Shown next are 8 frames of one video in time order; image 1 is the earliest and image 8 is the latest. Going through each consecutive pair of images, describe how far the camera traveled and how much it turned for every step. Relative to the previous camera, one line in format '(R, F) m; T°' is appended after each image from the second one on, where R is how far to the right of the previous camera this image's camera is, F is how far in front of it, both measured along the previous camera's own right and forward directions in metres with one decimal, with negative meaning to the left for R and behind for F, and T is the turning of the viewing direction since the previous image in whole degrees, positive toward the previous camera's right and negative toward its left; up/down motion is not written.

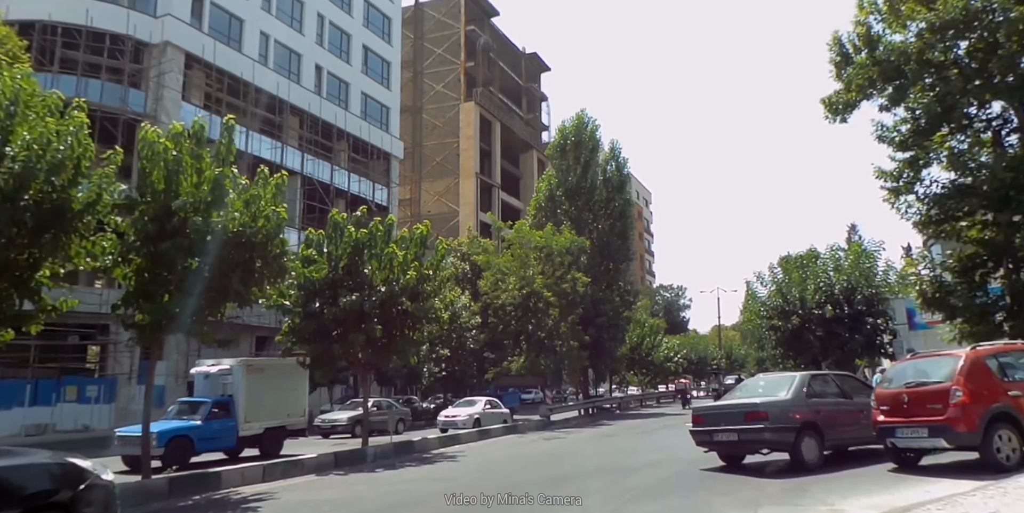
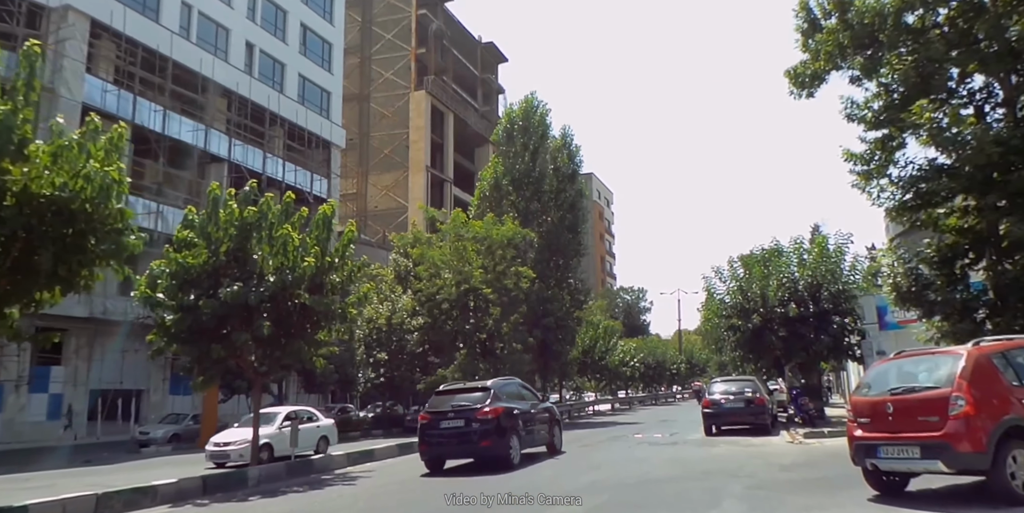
(+1.0, +2.6) m; +3°
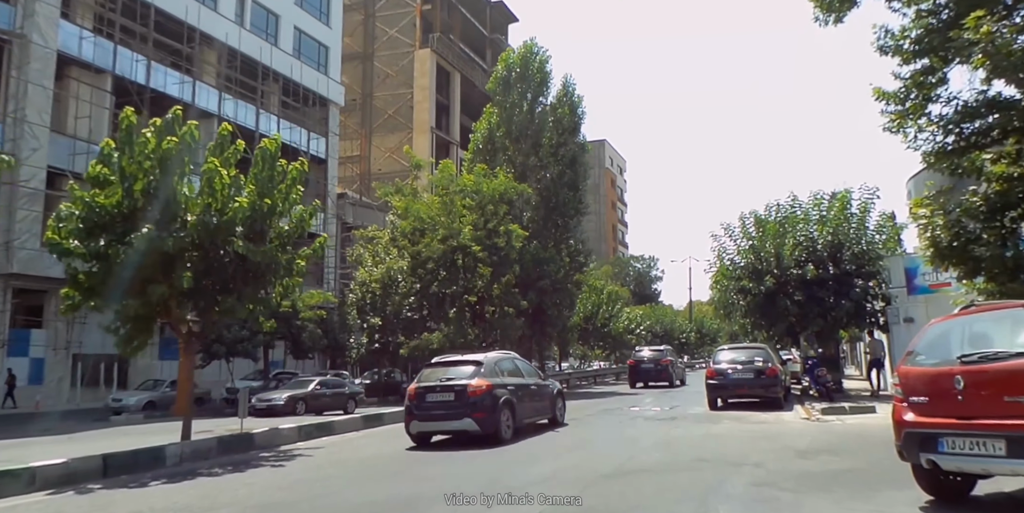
(+0.8, +2.2) m; -1°
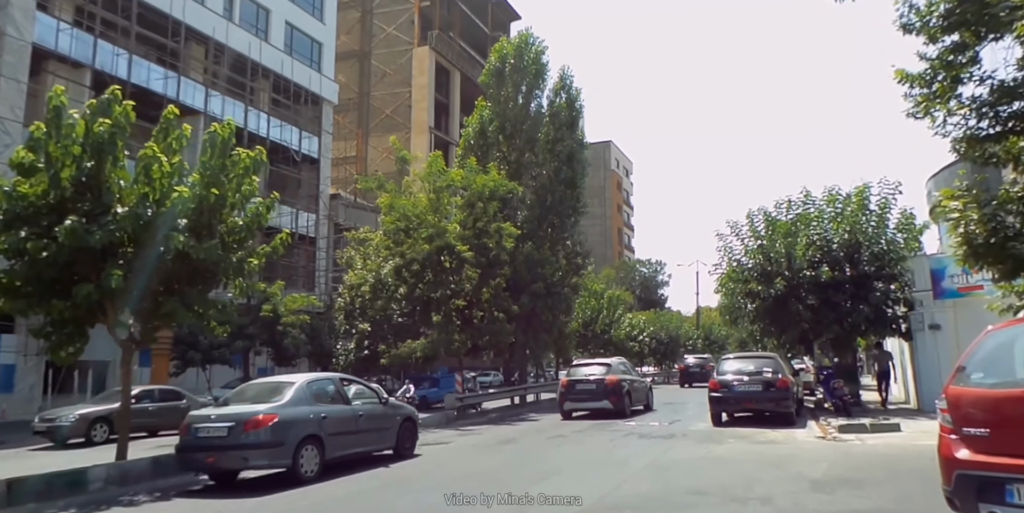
(+0.5, +1.6) m; -1°
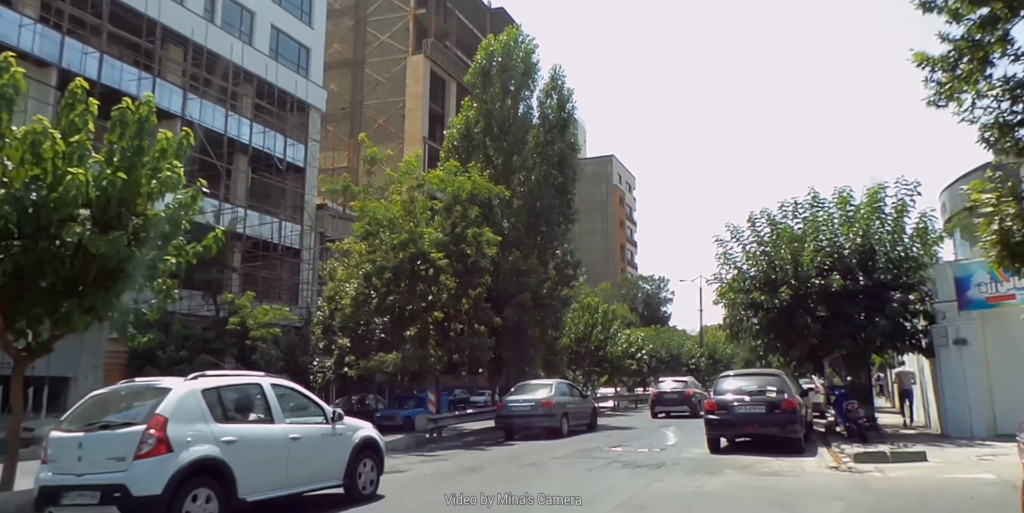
(+0.7, +1.8) m; 0°
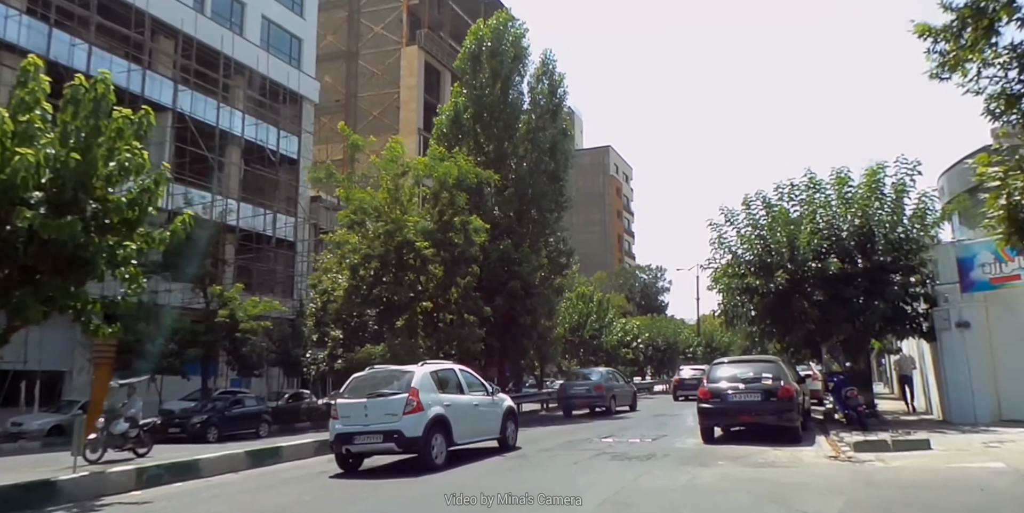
(+0.3, +0.6) m; 0°
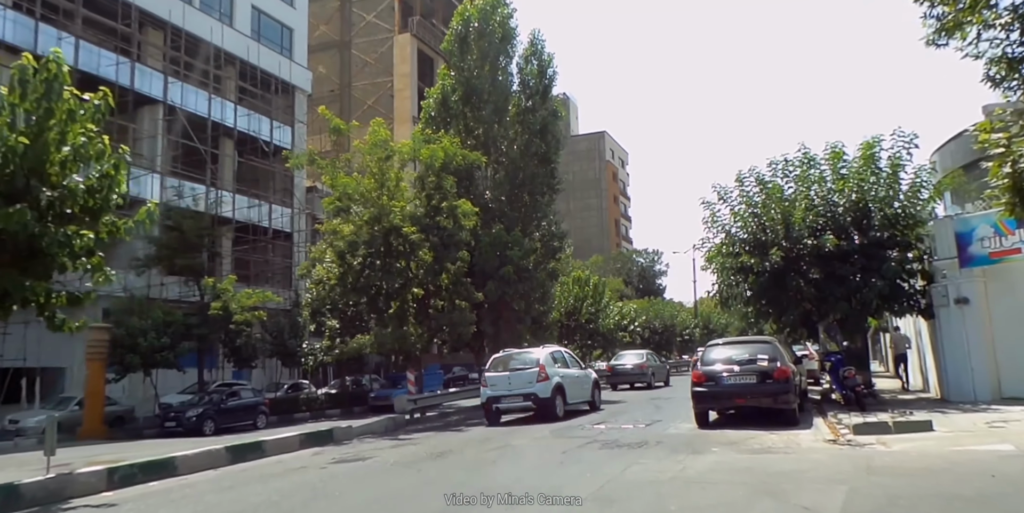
(+0.3, +0.5) m; 0°
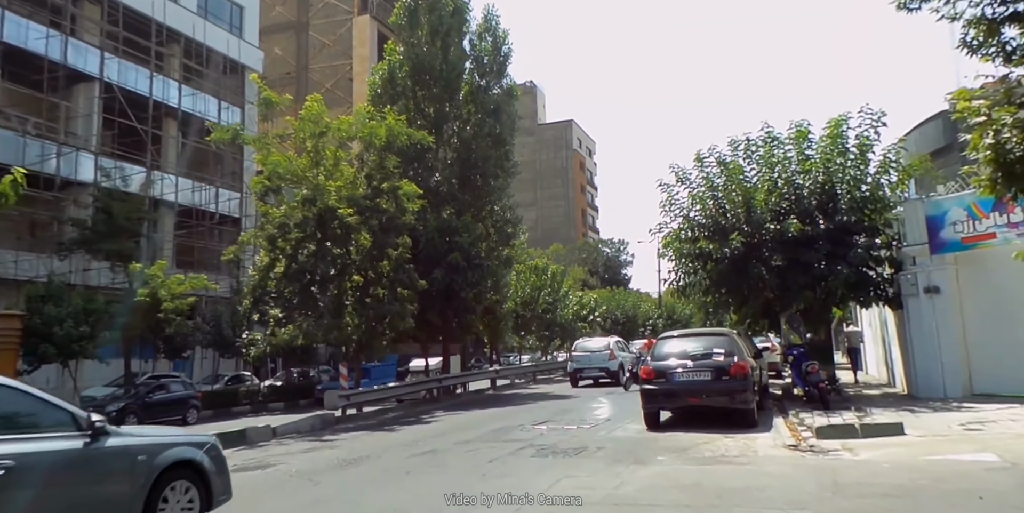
(+0.6, +1.4) m; +2°
